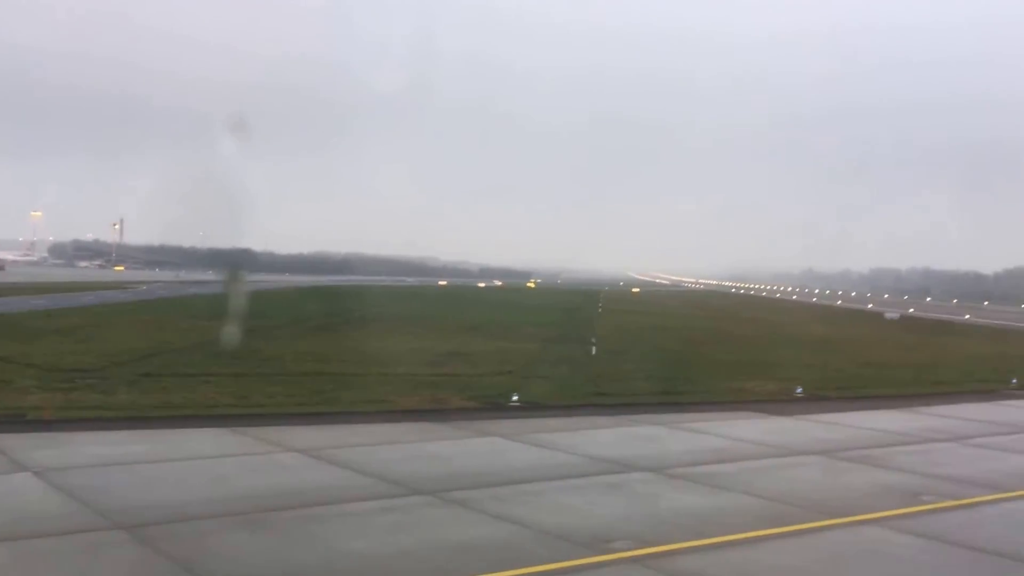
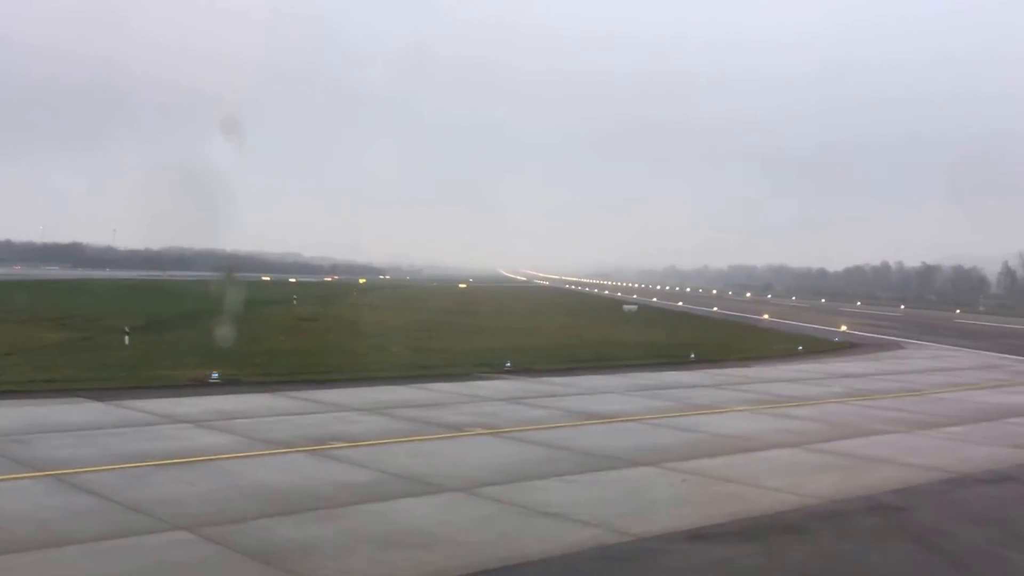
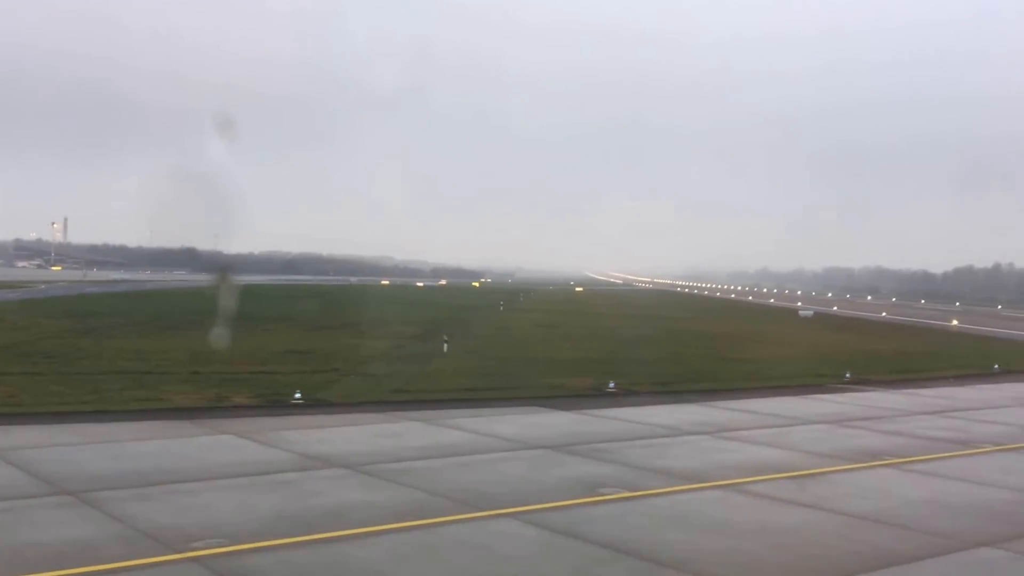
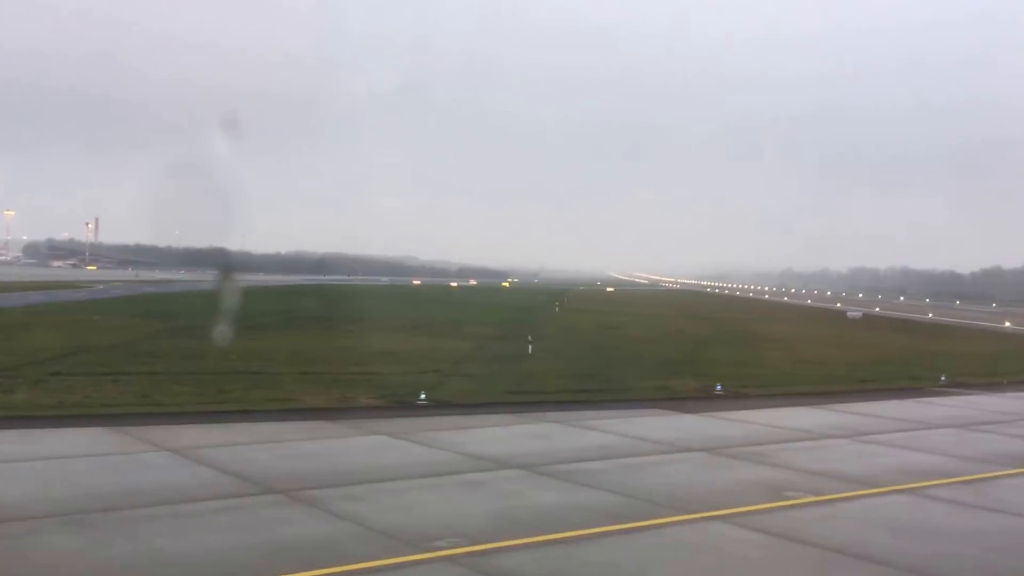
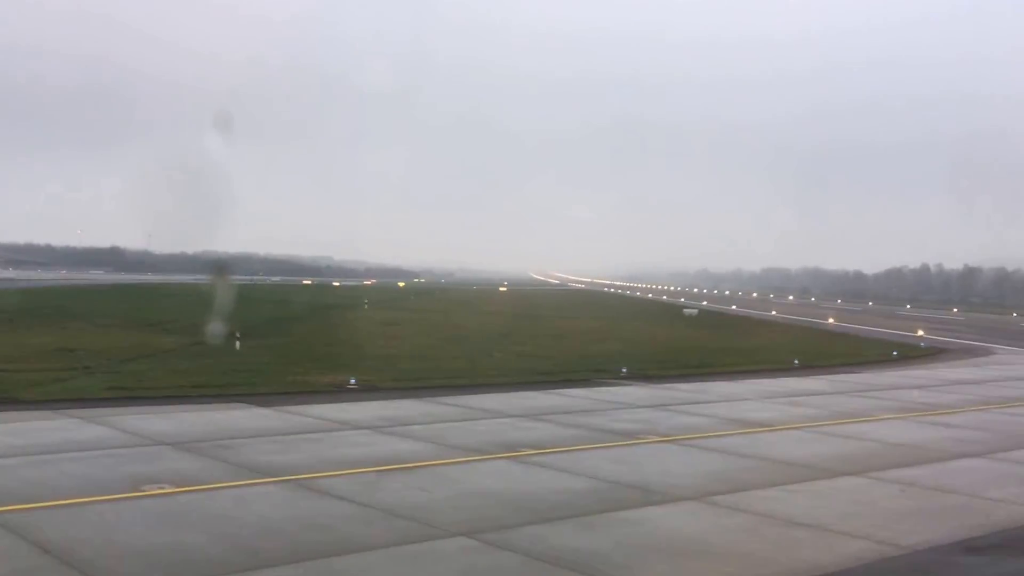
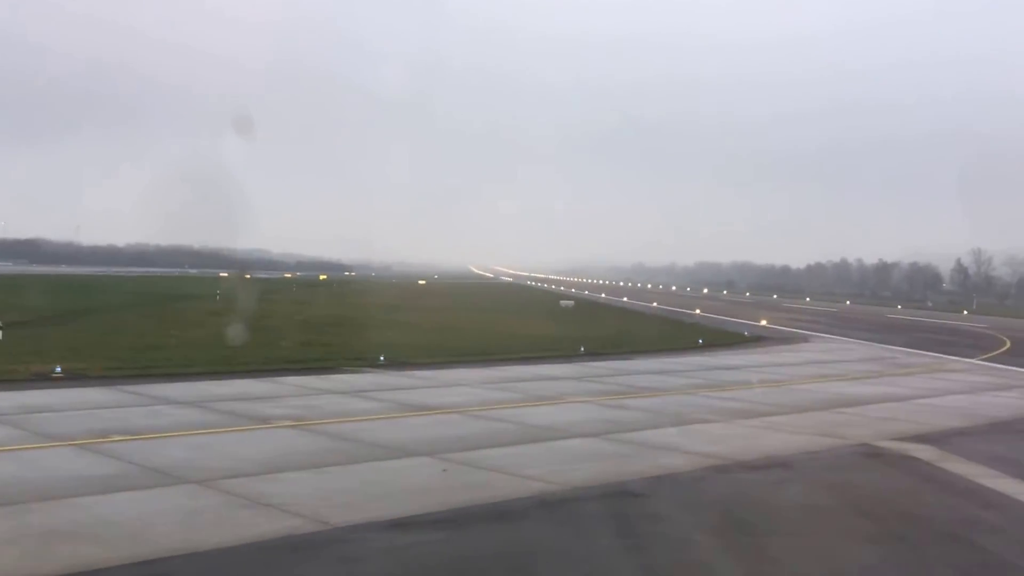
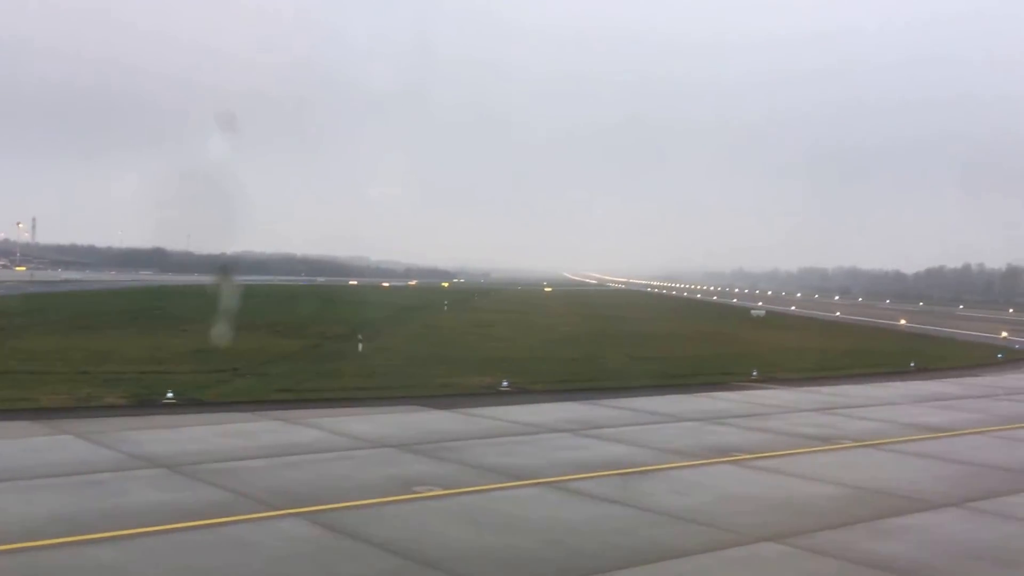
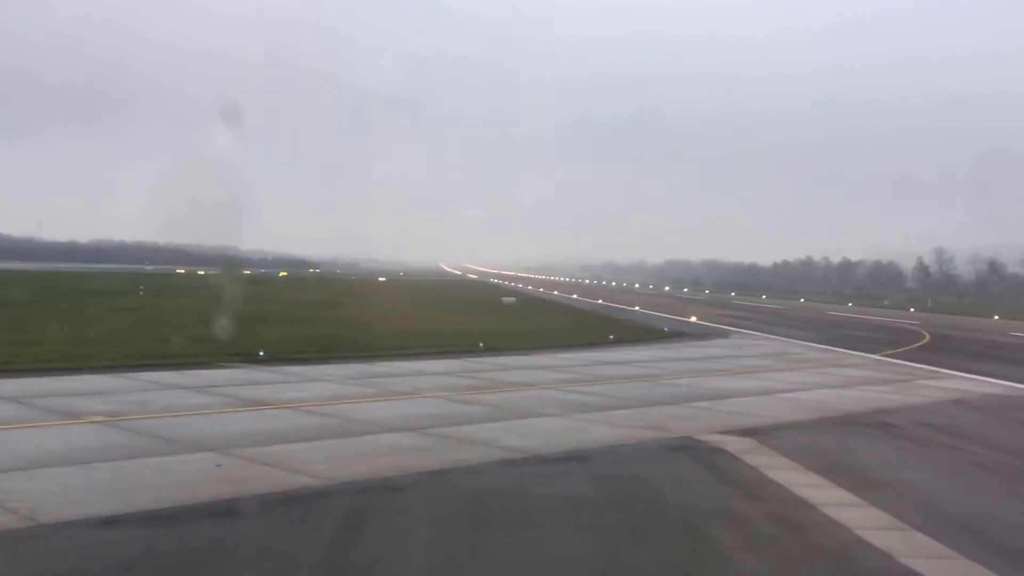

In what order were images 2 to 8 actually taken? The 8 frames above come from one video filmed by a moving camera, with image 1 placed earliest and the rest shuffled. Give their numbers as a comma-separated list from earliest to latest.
4, 3, 7, 5, 2, 6, 8
